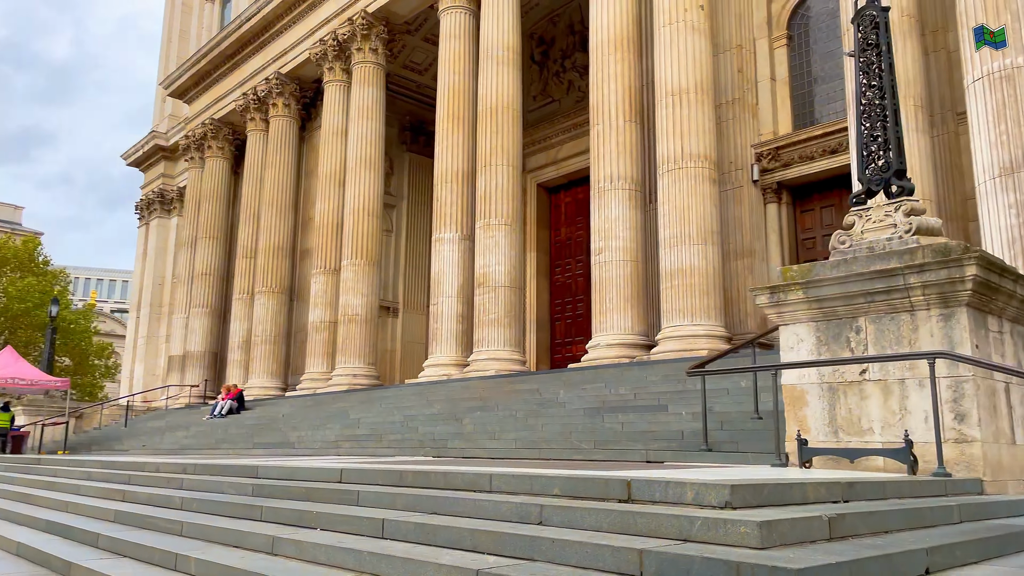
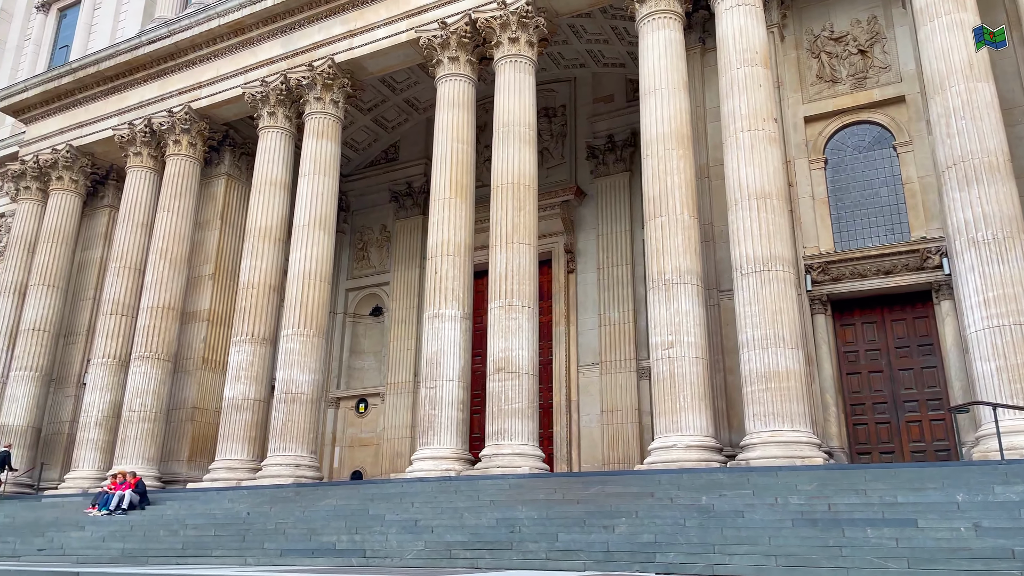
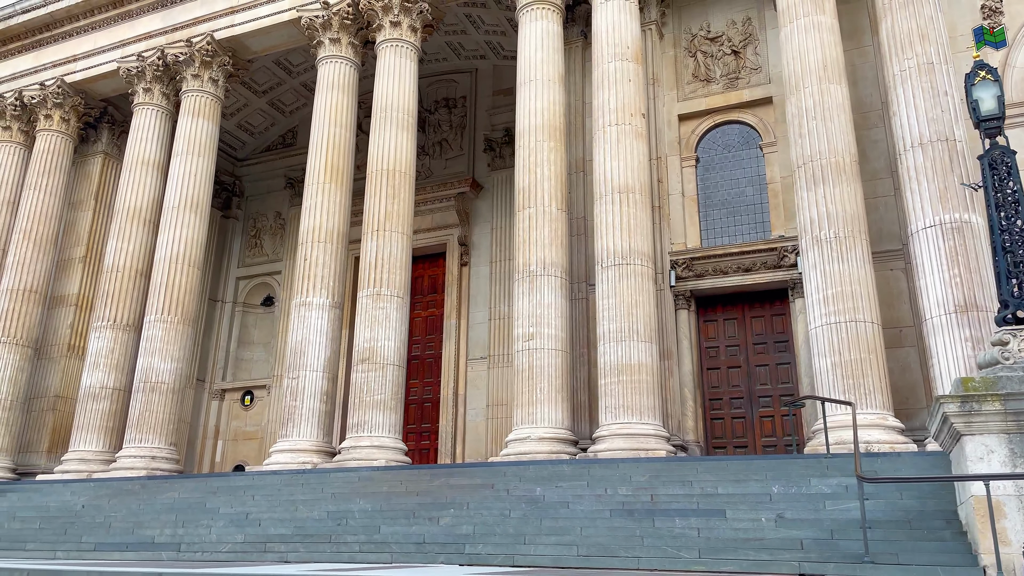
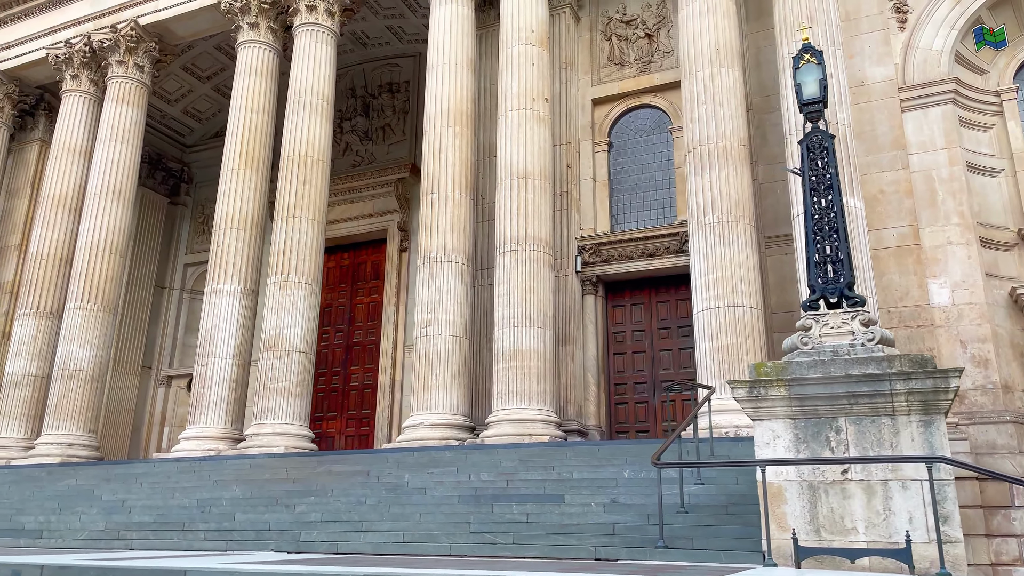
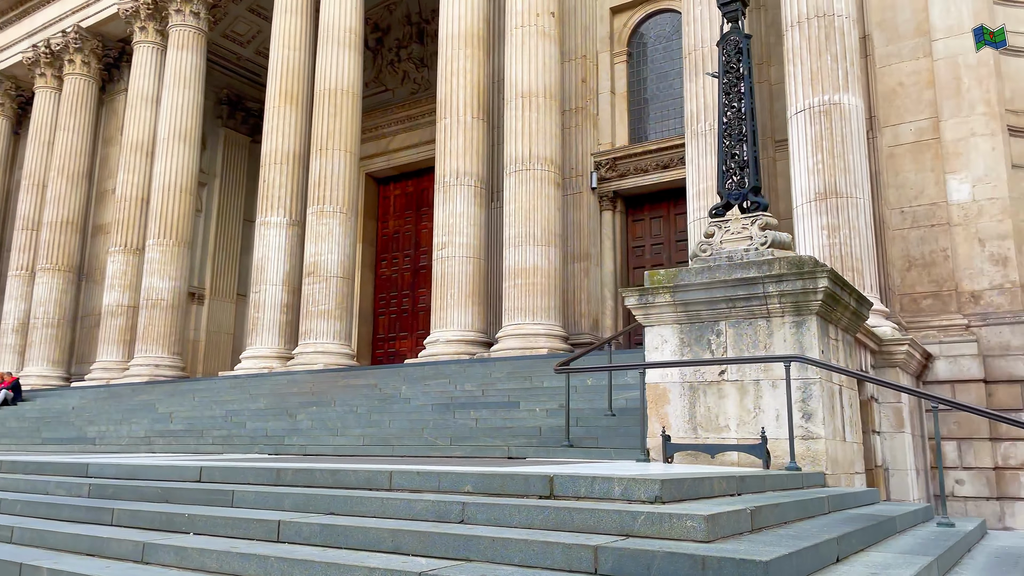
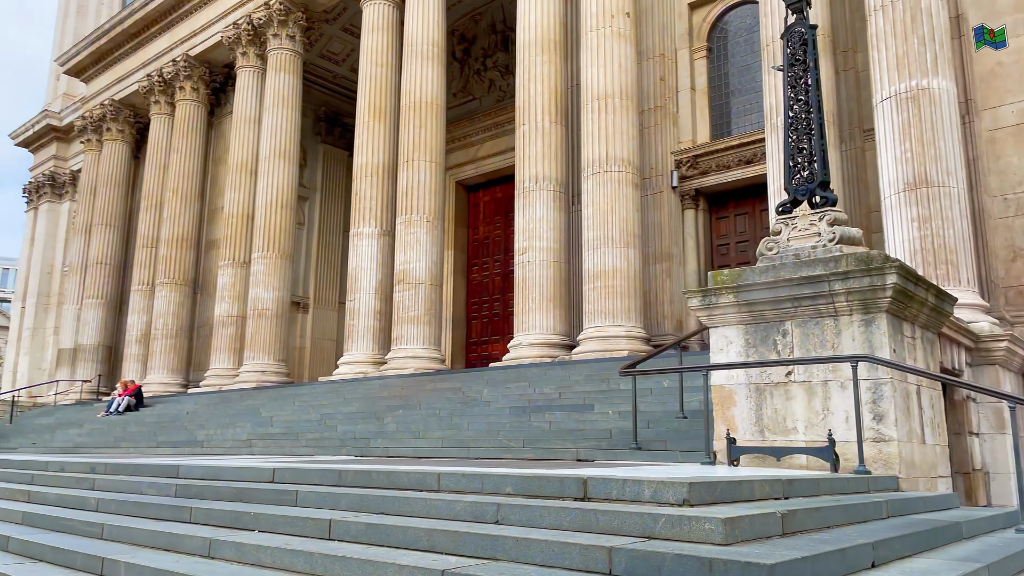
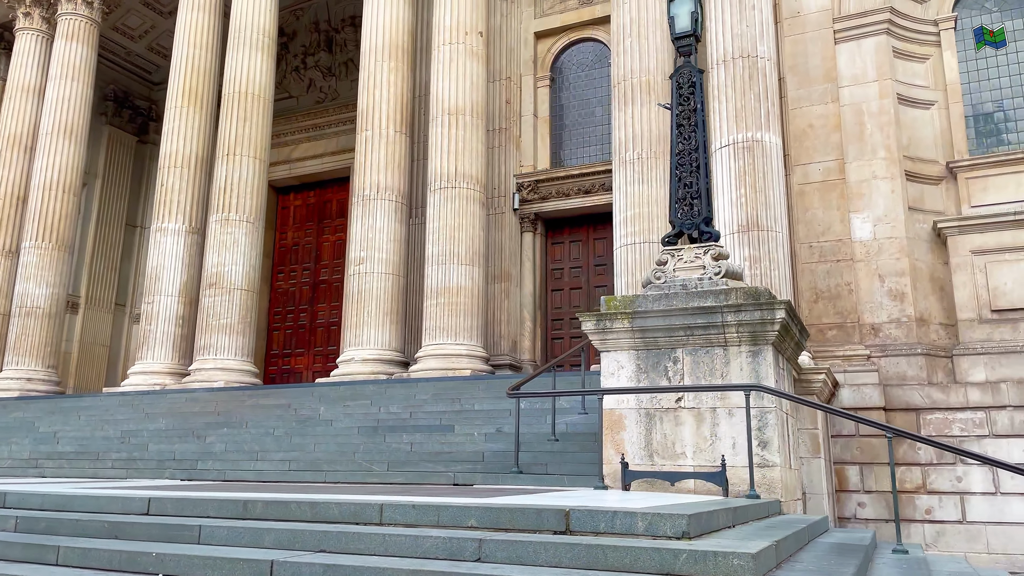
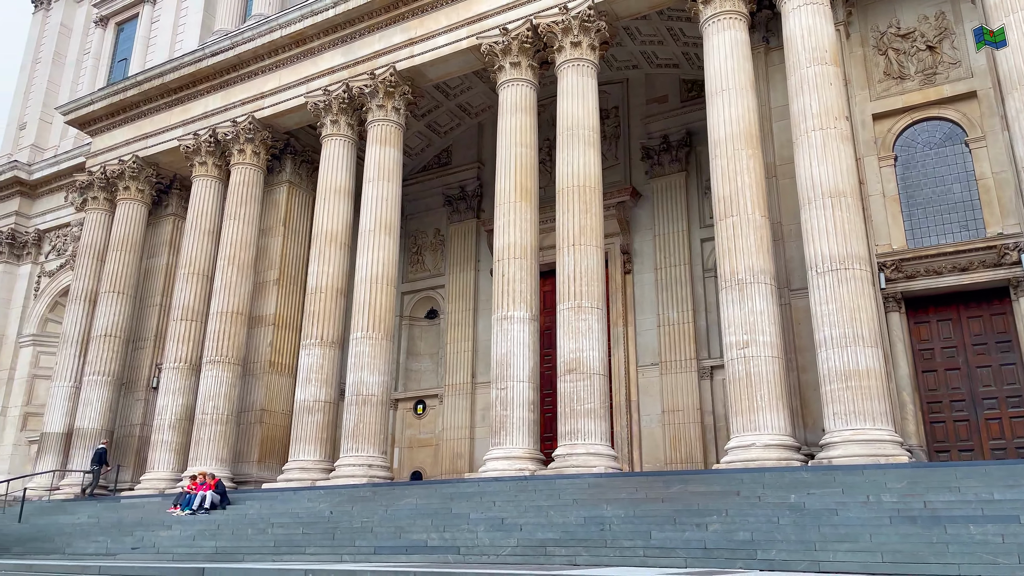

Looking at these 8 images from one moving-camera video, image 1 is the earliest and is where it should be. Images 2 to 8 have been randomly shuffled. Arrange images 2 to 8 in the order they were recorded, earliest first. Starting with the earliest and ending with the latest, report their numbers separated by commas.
6, 5, 7, 4, 3, 2, 8
